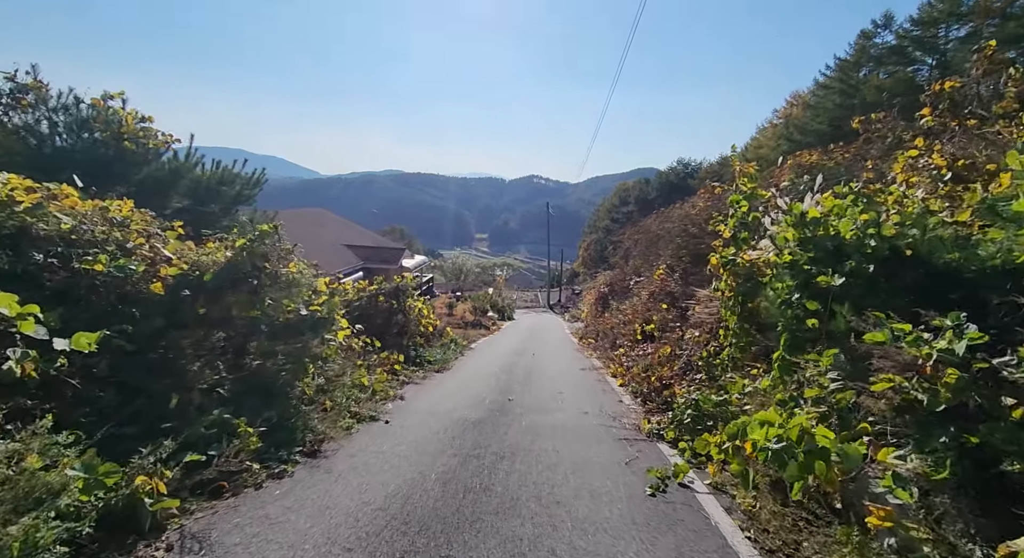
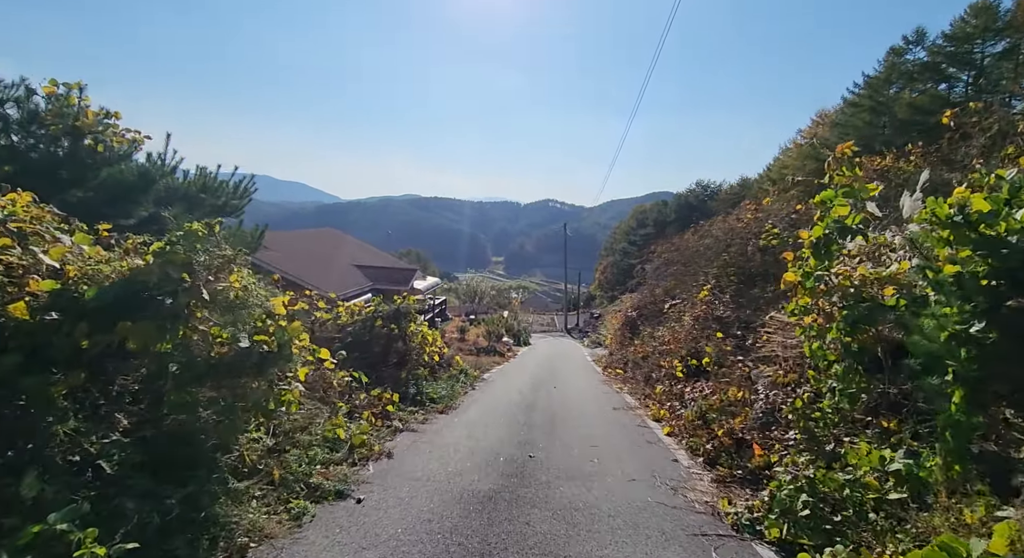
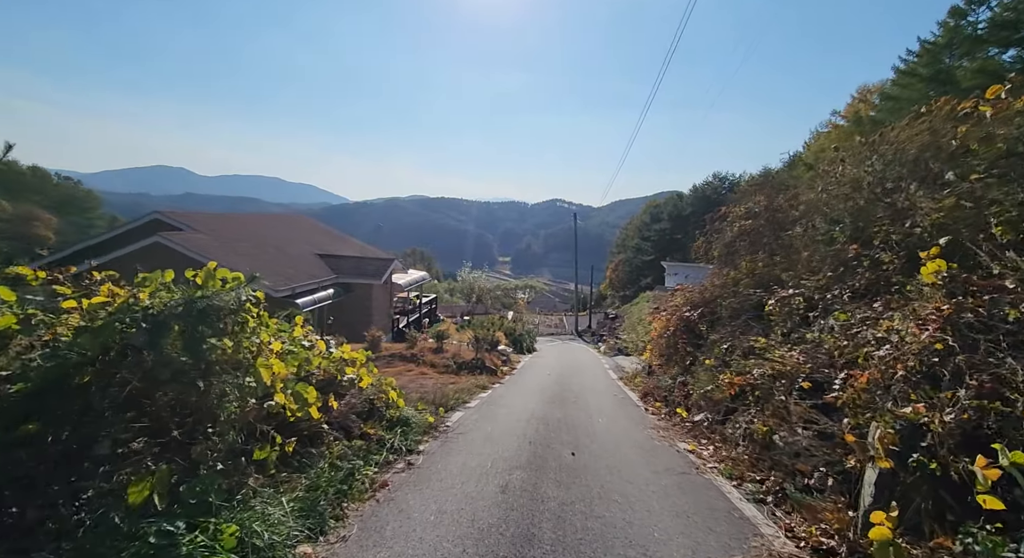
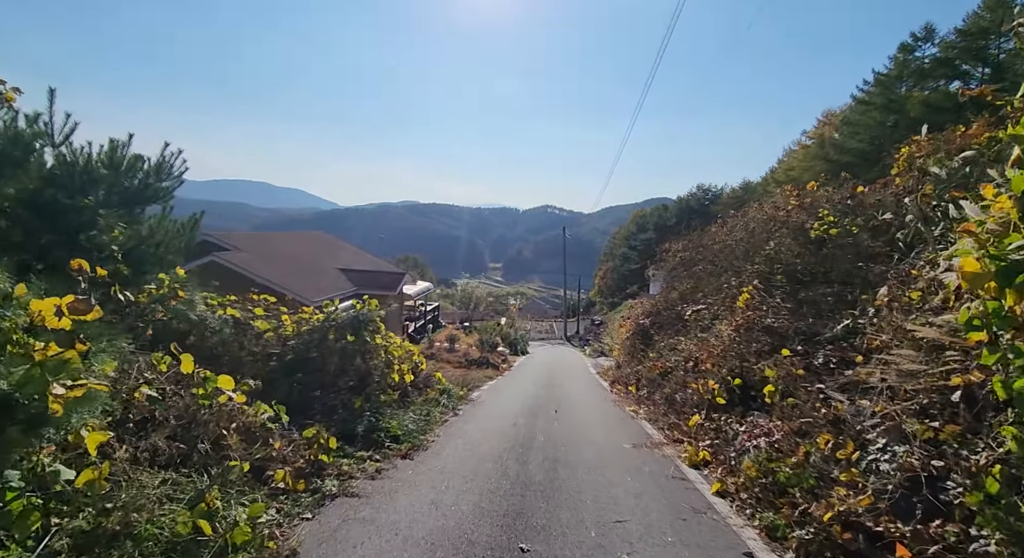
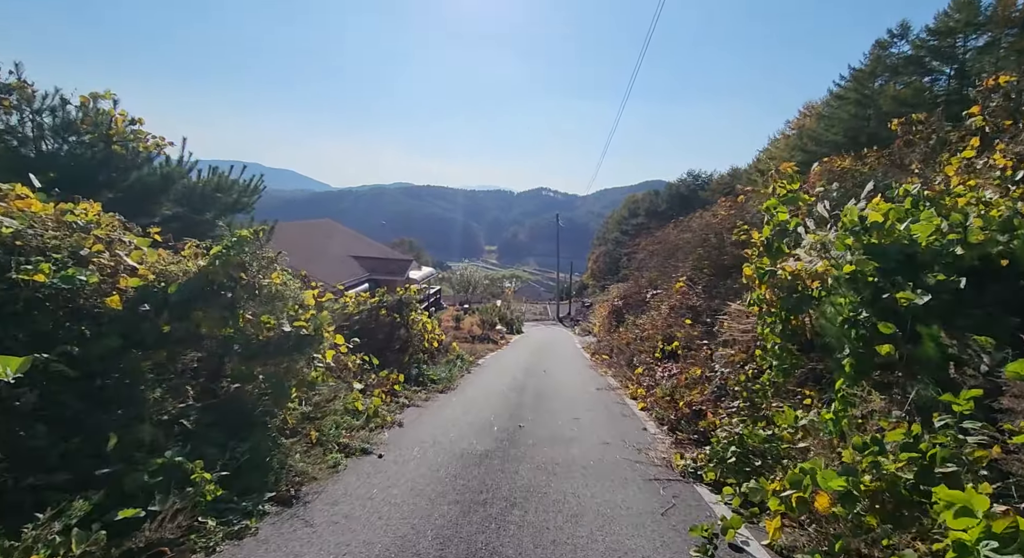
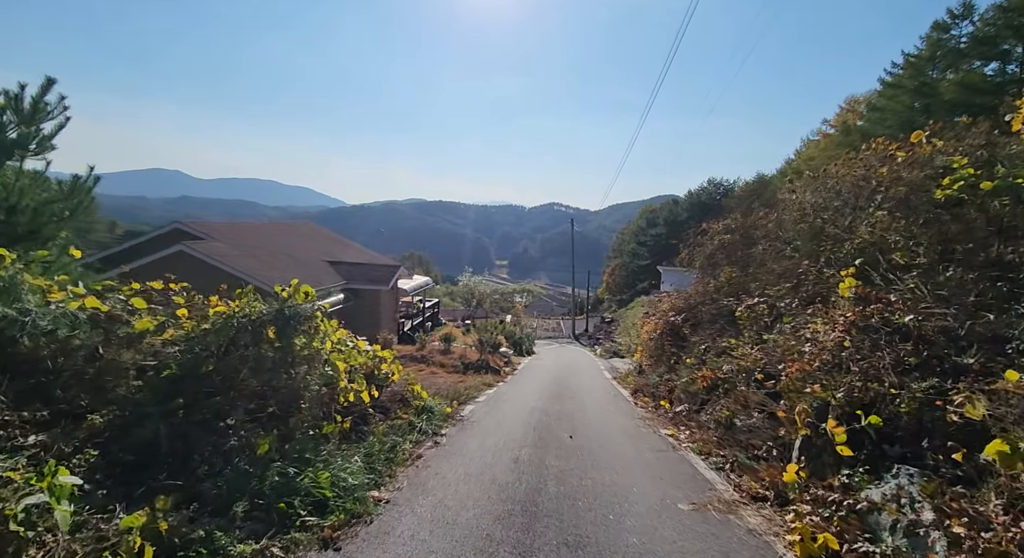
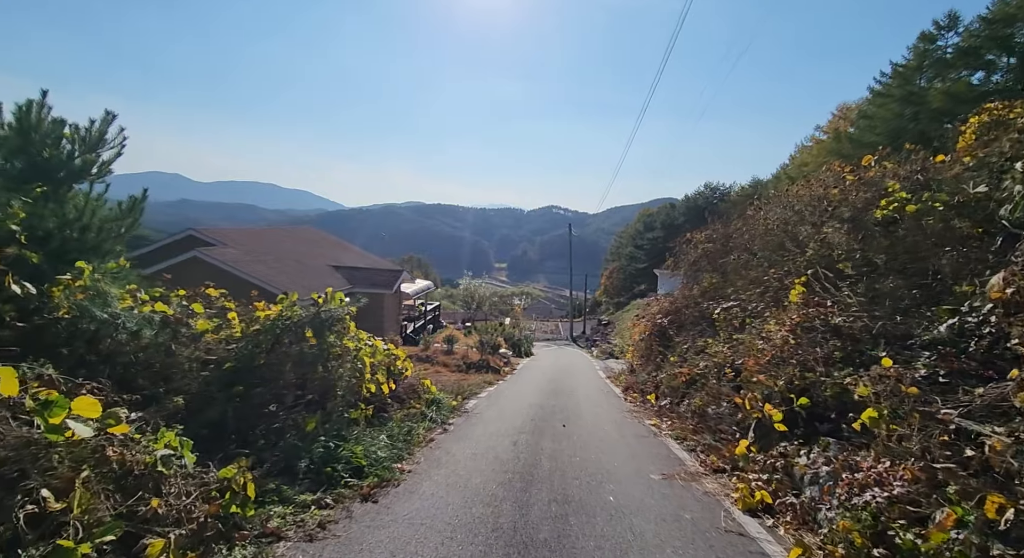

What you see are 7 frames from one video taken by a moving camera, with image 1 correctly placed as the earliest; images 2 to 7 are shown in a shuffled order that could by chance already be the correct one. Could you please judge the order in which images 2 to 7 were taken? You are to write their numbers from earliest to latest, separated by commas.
5, 2, 4, 7, 6, 3
